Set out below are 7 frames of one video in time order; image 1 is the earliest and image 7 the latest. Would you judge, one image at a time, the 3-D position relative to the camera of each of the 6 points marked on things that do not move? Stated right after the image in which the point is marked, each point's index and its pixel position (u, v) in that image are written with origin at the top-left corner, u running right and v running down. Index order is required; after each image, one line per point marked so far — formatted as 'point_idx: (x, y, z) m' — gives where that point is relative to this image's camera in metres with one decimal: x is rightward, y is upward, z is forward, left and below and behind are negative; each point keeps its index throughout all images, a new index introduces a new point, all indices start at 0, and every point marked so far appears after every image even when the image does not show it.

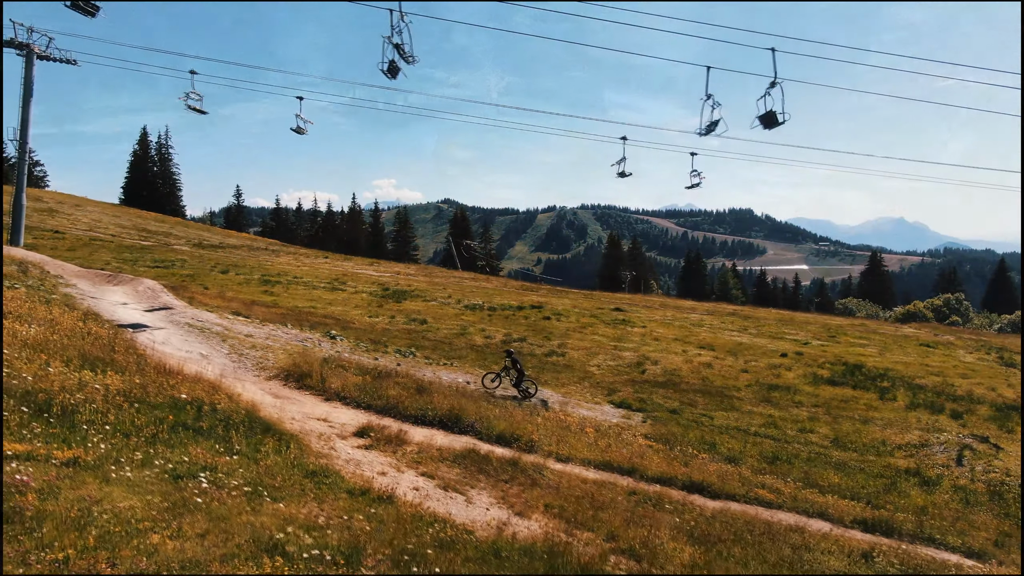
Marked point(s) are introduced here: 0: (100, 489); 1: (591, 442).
0: (-5.5, -2.7, +7.2) m
1: (+2.7, -5.3, +18.1) m
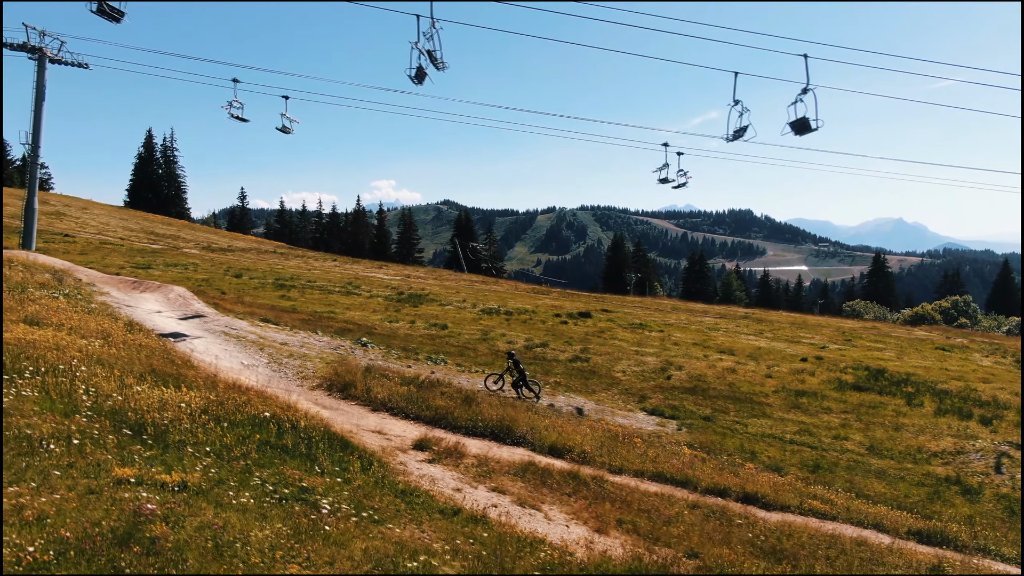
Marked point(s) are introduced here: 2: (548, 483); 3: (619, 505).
0: (-3.9, -3.0, +7.1) m
1: (+4.3, -5.6, +18.0) m
2: (+0.9, -5.1, +13.9) m
3: (+2.7, -5.4, +13.2) m
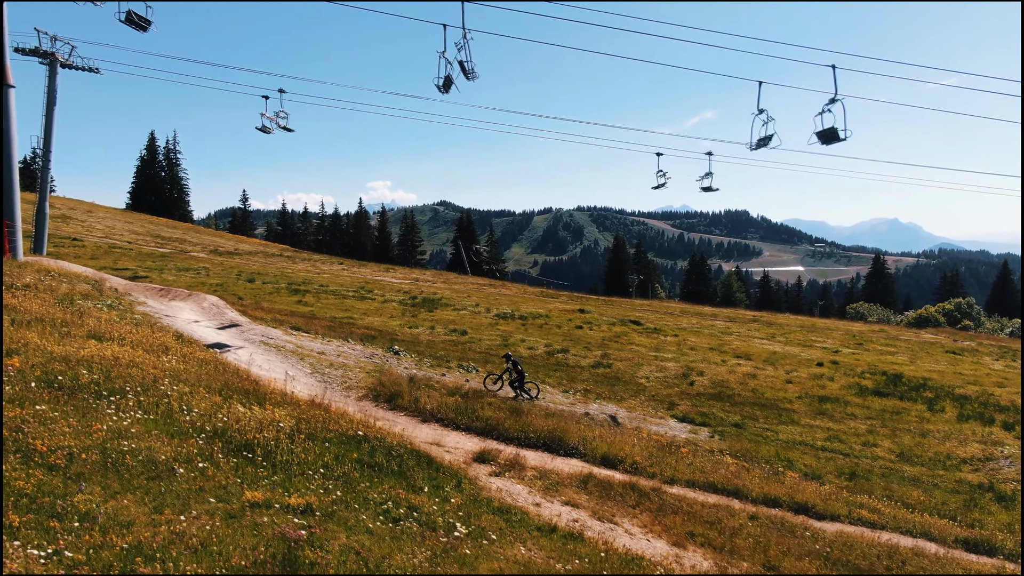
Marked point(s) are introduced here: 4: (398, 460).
0: (-2.2, -3.4, +7.3) m
1: (+6.0, -6.0, +18.3) m
2: (+2.6, -5.5, +14.1) m
3: (+4.4, -5.8, +13.5) m
4: (-2.3, -3.5, +10.7) m
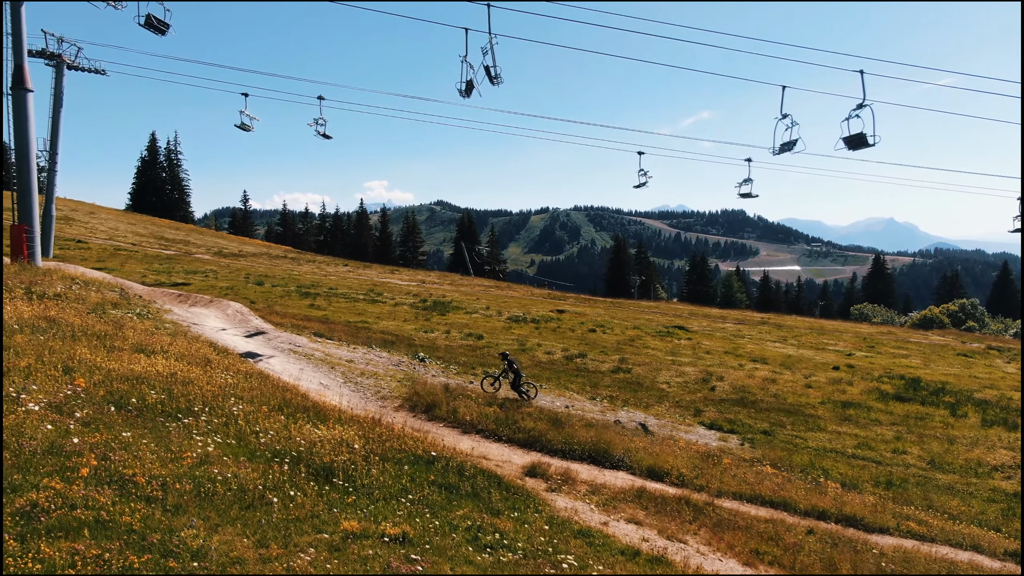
0: (-0.7, -3.8, +7.1) m
1: (+7.4, -6.4, +18.1) m
2: (+4.1, -5.8, +14.0) m
3: (+5.8, -6.1, +13.3) m
4: (-0.8, -3.8, +10.5) m
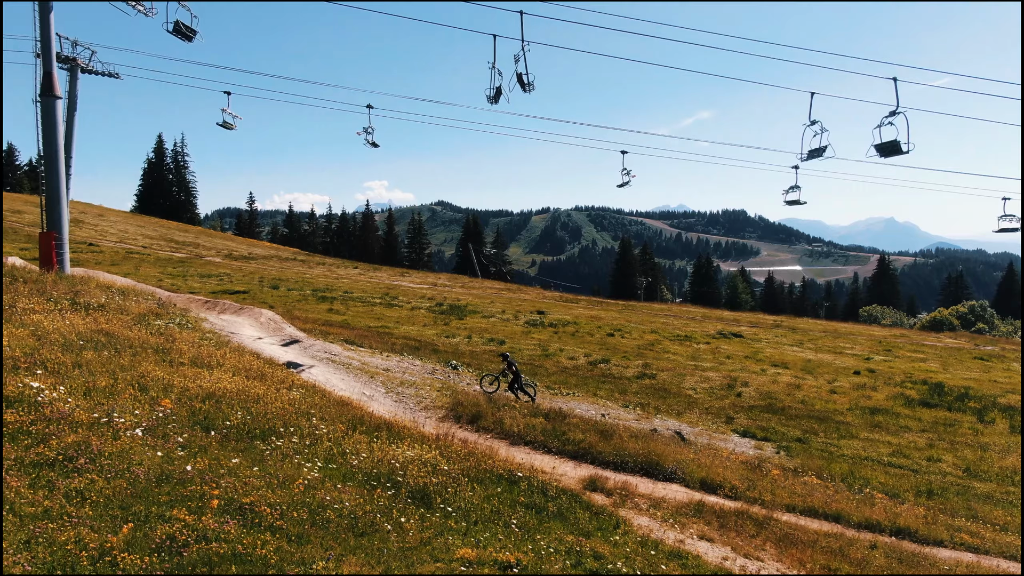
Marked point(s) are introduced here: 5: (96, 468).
0: (+1.0, -4.2, +7.1) m
1: (+9.1, -6.7, +18.1) m
2: (+5.7, -6.2, +14.0) m
3: (+7.5, -6.5, +13.3) m
4: (+0.8, -4.2, +10.5) m
5: (-6.0, -2.6, +7.7) m
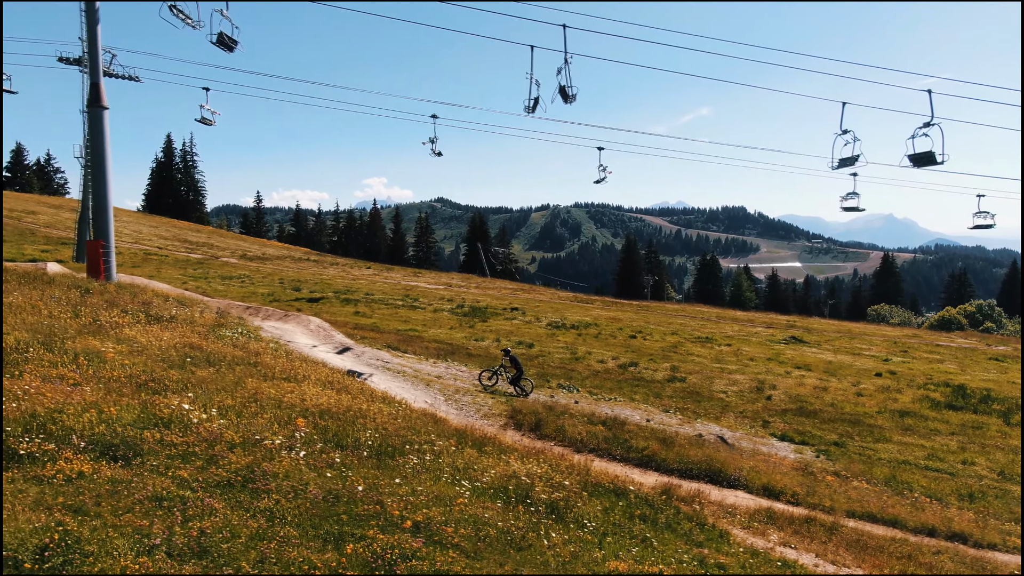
0: (+3.2, -4.7, +7.8) m
1: (+11.4, -7.2, +18.8) m
2: (+8.0, -6.7, +14.6) m
3: (+9.8, -7.0, +14.0) m
4: (+3.1, -4.7, +11.2) m
5: (-3.7, -3.1, +8.3) m
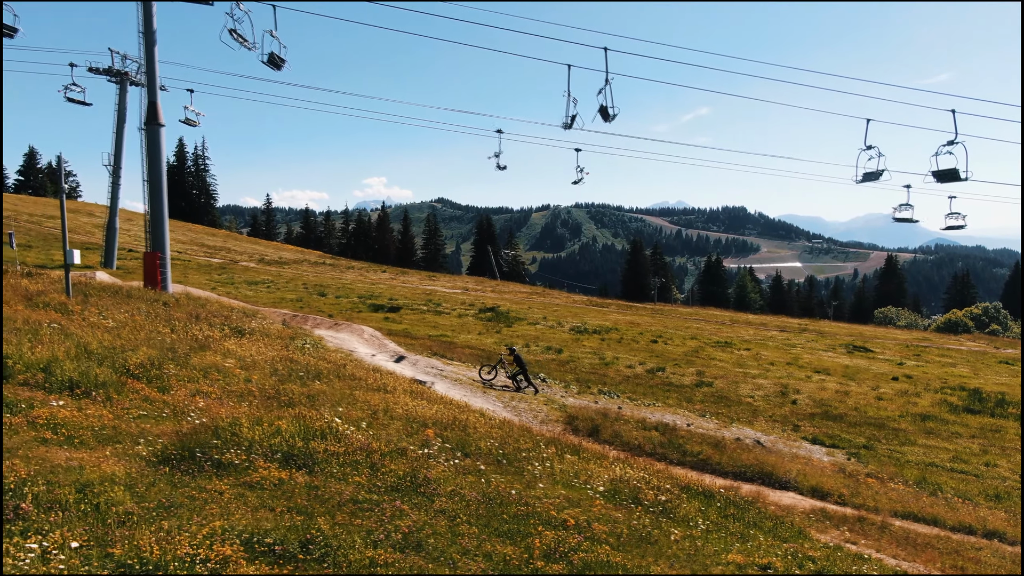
0: (+5.7, -5.3, +9.2) m
1: (+13.8, -7.8, +20.2) m
2: (+10.4, -7.3, +16.0) m
3: (+12.2, -7.6, +15.4) m
4: (+5.5, -5.3, +12.6) m
5: (-1.3, -3.7, +9.7) m
